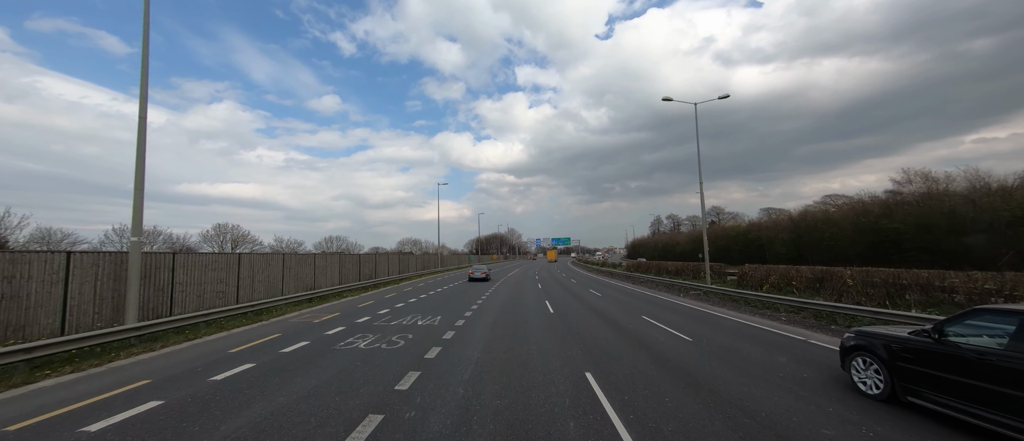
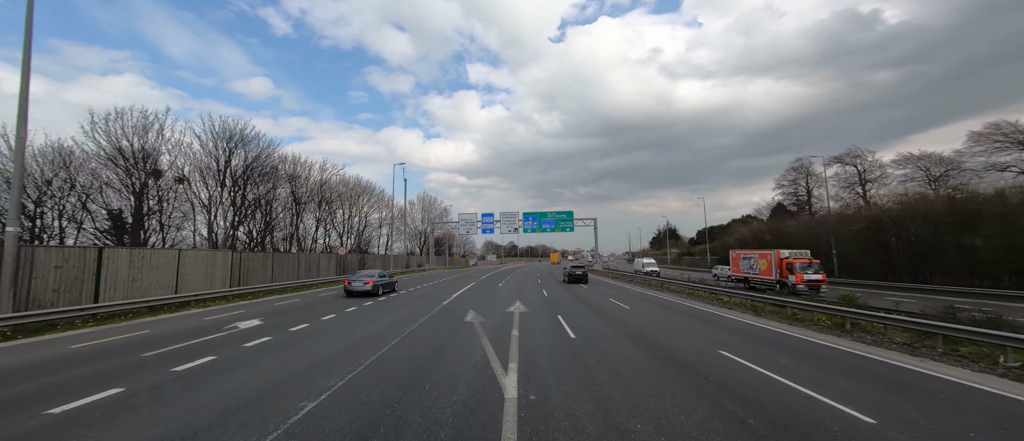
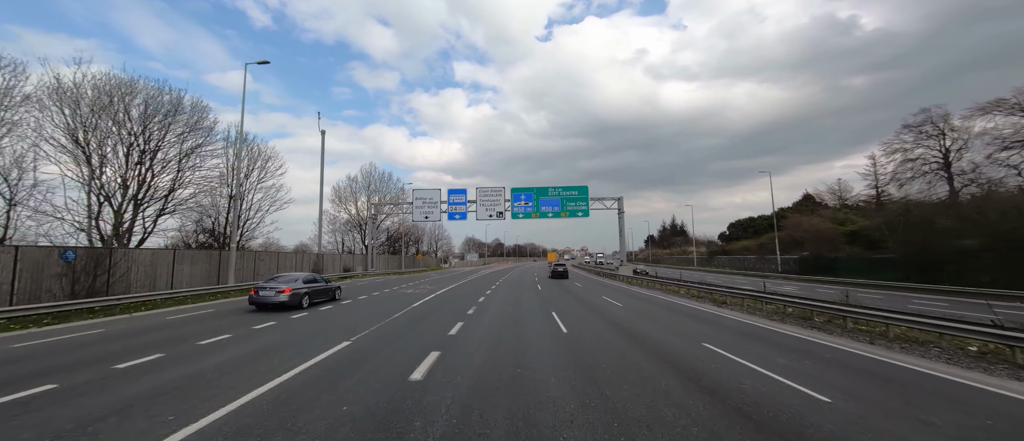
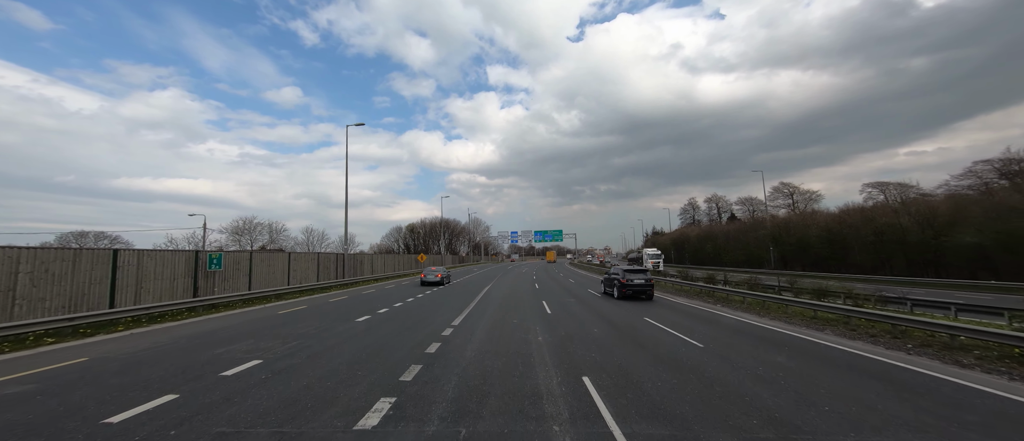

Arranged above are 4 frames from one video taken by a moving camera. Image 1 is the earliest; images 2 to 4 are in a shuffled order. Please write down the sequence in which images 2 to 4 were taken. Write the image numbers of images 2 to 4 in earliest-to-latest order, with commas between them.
4, 2, 3
